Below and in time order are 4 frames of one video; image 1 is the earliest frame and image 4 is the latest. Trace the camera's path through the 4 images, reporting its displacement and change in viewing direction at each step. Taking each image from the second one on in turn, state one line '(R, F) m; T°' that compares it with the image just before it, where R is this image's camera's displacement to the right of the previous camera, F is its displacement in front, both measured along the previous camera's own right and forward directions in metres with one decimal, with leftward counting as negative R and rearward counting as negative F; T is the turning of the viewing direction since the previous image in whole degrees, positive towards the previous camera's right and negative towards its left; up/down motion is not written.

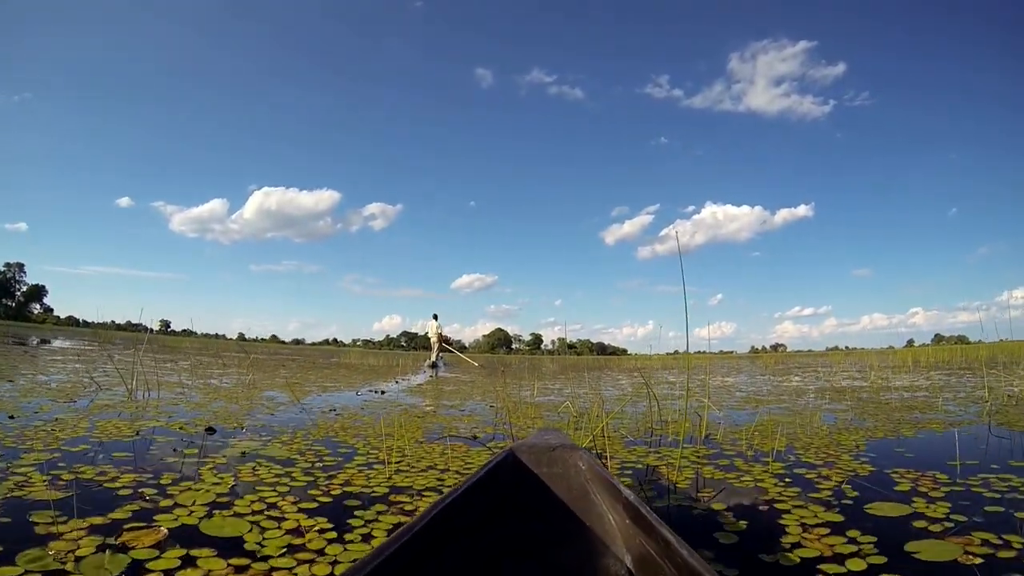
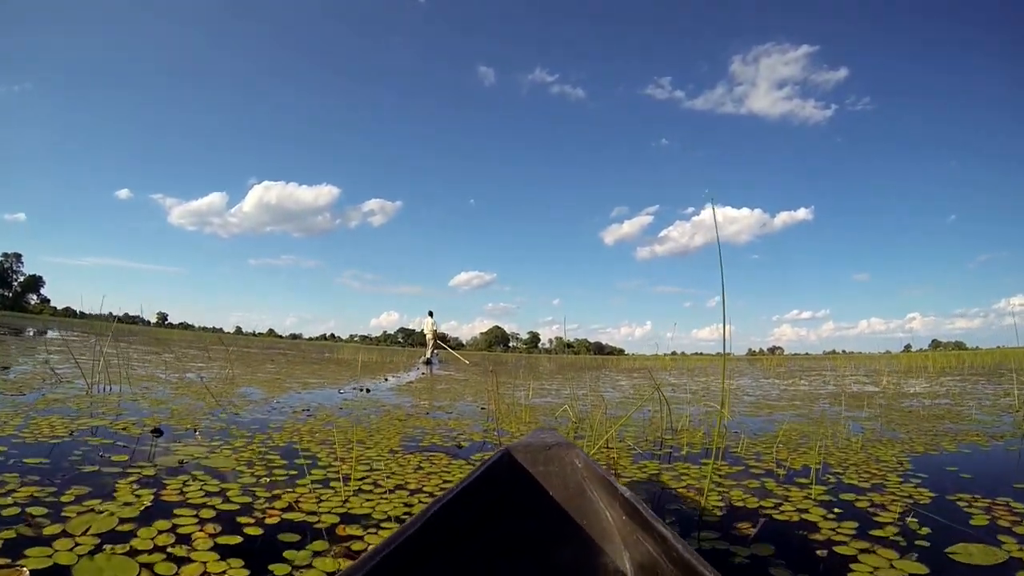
(0.0, +0.2) m; 0°
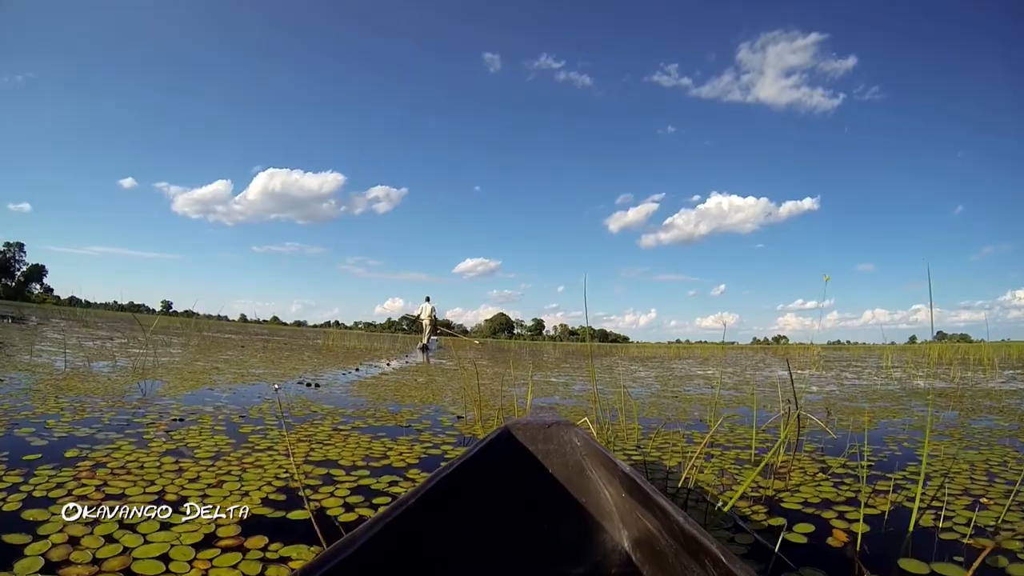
(0.0, +0.8) m; -1°
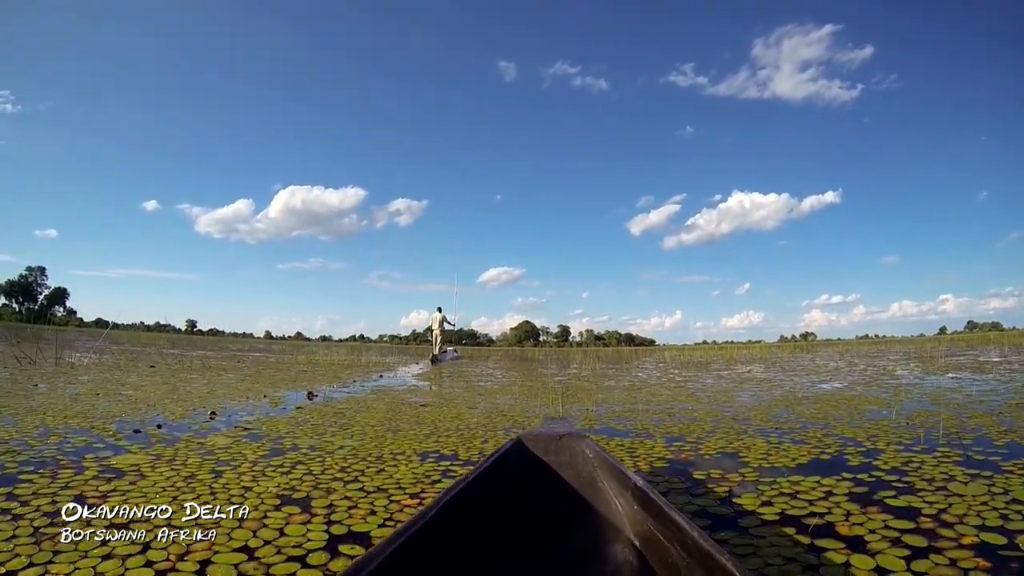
(+0.1, +1.8) m; -2°
